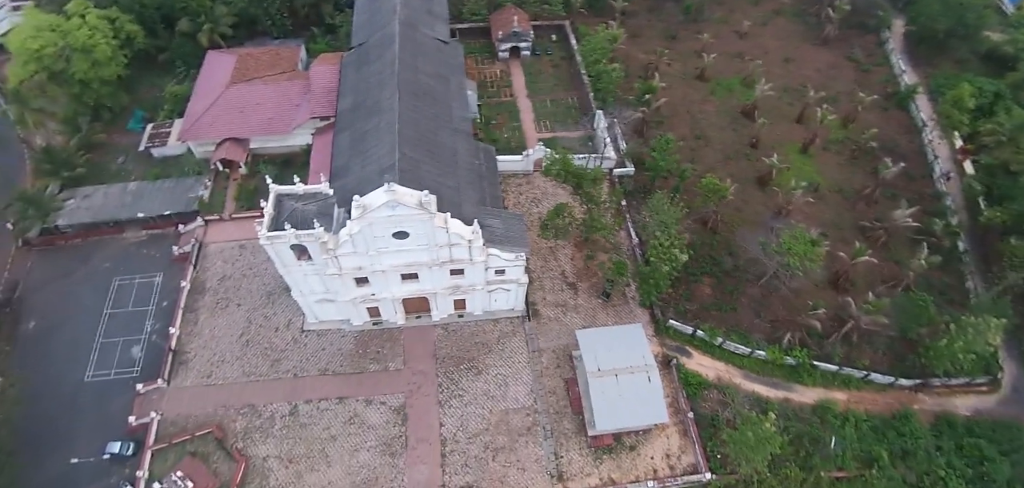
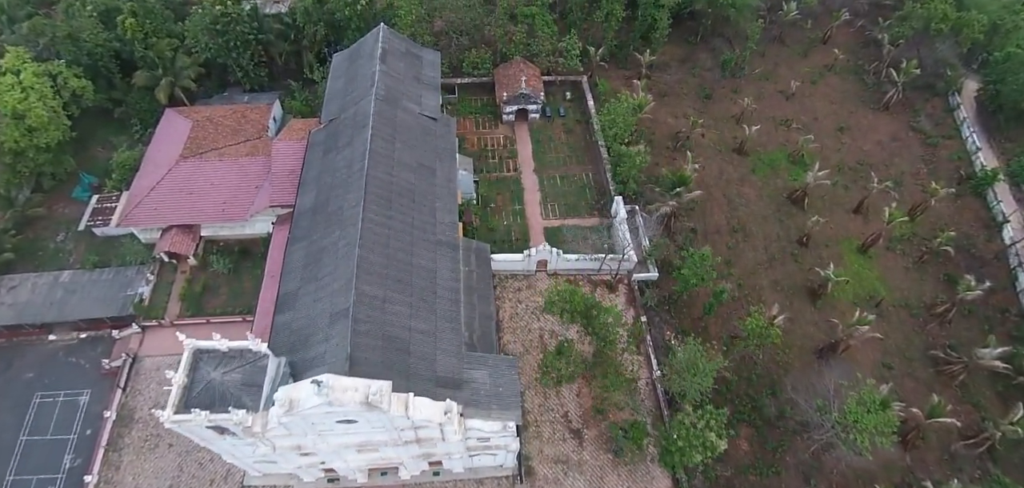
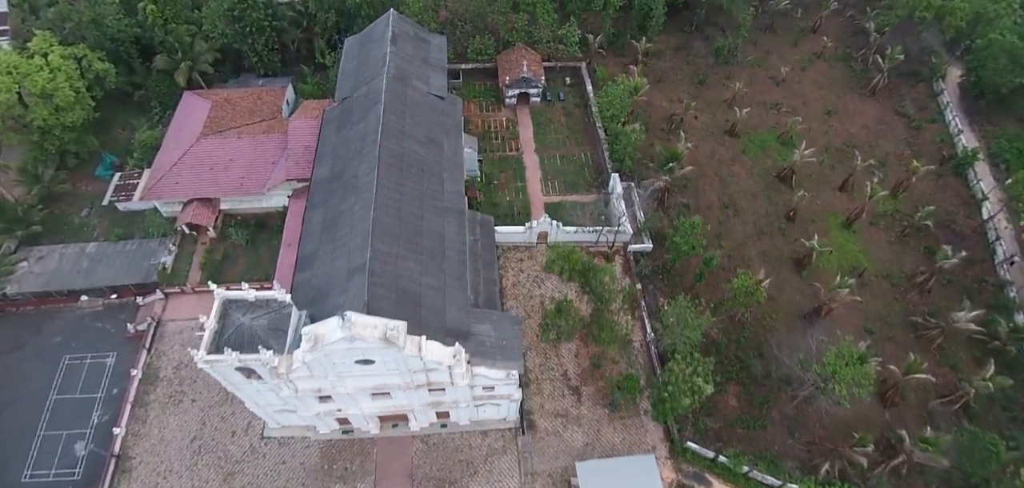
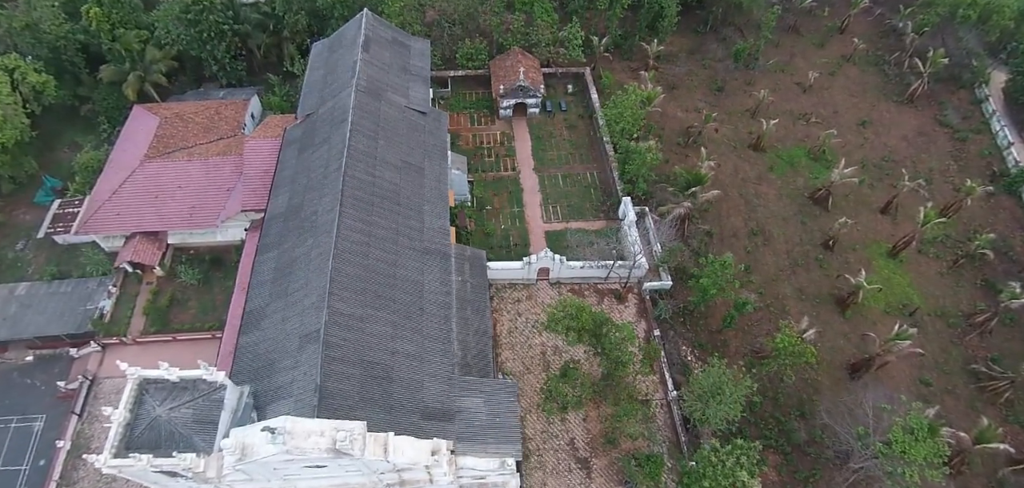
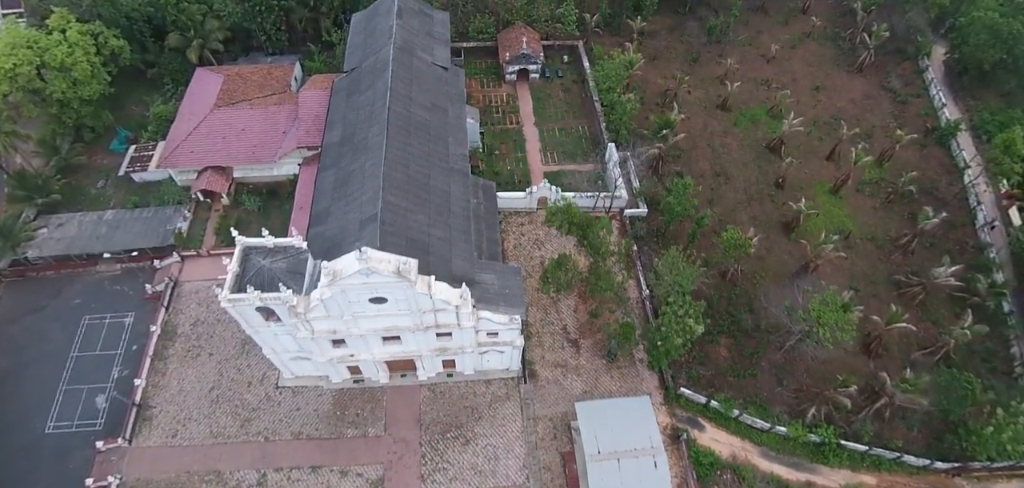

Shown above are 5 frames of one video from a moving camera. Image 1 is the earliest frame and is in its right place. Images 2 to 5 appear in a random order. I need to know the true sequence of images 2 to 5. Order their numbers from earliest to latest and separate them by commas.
5, 3, 2, 4
